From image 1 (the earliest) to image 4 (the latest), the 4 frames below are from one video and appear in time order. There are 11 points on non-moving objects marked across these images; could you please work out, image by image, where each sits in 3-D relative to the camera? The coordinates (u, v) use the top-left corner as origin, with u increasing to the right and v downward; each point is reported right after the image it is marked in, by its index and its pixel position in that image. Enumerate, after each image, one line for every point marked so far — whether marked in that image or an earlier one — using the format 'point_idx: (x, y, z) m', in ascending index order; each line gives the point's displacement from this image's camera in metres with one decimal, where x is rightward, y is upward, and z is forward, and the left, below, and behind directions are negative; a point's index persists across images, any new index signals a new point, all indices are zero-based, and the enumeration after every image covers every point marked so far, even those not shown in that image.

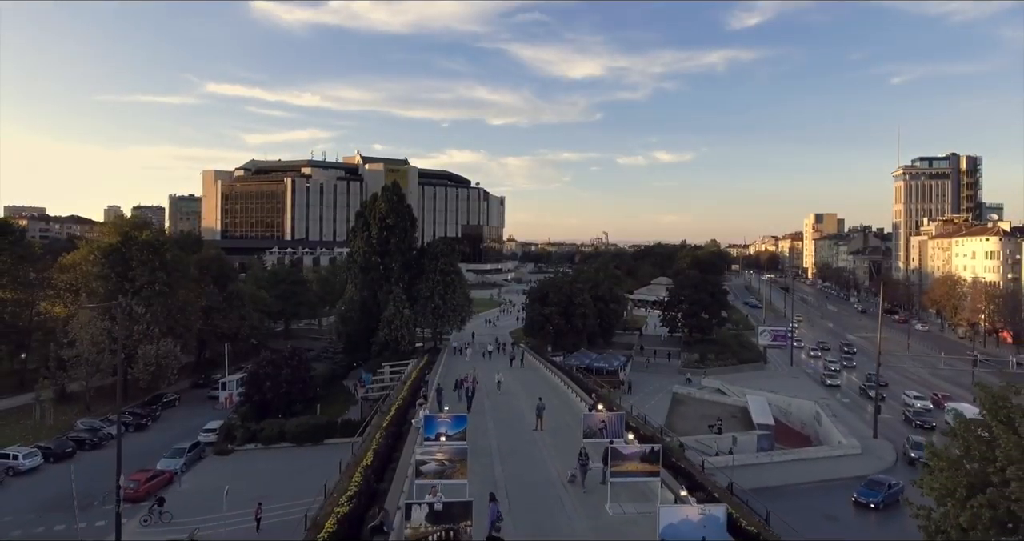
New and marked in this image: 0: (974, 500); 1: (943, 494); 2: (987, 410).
0: (+8.4, -4.2, +10.9) m
1: (+8.3, -4.4, +11.5) m
2: (+9.2, -2.7, +11.8) m
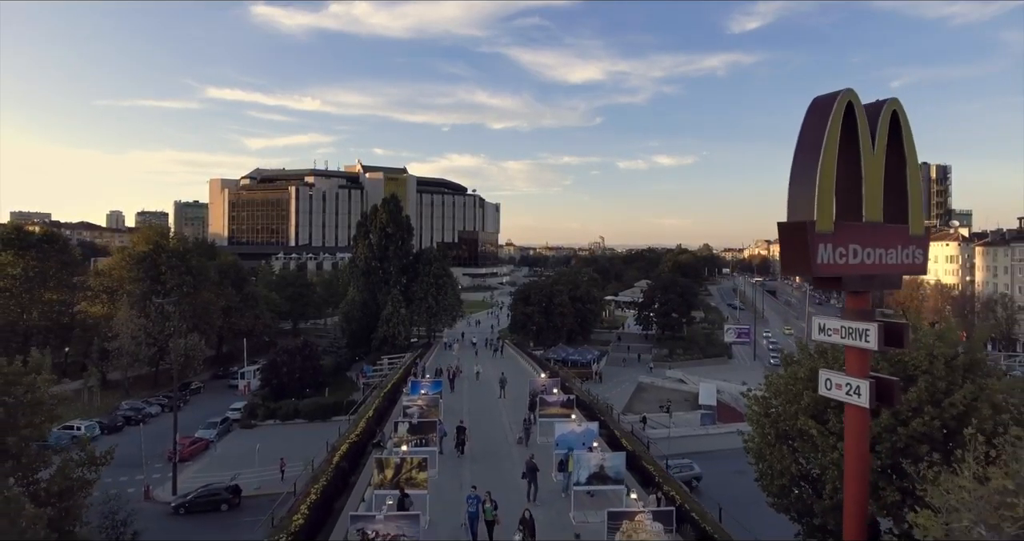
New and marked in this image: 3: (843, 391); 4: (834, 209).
0: (+7.0, -4.3, +16.8) m
1: (+6.9, -4.4, +17.4) m
2: (+7.9, -2.8, +17.8) m
3: (+6.3, -2.2, +11.6) m
4: (+5.7, +1.1, +10.9) m
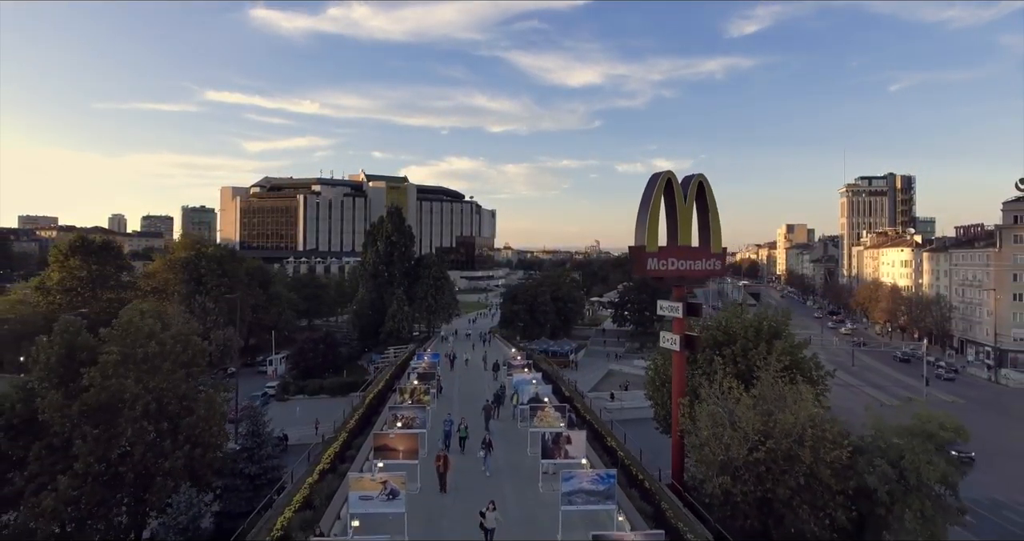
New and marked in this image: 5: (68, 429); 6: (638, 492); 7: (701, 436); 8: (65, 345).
0: (+6.0, -4.5, +25.4) m
1: (+5.8, -4.6, +26.0) m
2: (+6.8, -2.9, +26.3) m
3: (+5.2, -2.3, +20.1) m
4: (+4.6, +1.0, +19.5) m
5: (-12.2, -4.3, +16.9) m
6: (+3.2, -5.7, +15.7) m
7: (+5.2, -4.5, +16.8) m
8: (-13.3, -2.2, +18.3) m
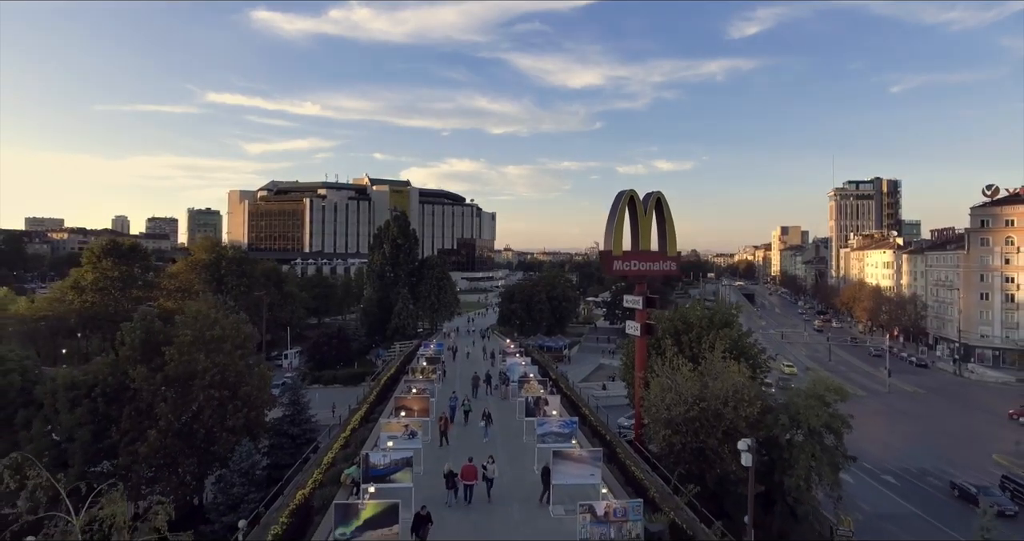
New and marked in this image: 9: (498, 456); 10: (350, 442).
0: (+5.6, -4.5, +29.9) m
1: (+5.5, -4.6, +30.5) m
2: (+6.5, -3.0, +30.8) m
3: (+4.9, -2.3, +24.6) m
4: (+4.3, +1.0, +24.0) m
5: (-12.6, -4.3, +21.4) m
6: (+2.9, -5.7, +20.2) m
7: (+4.8, -4.5, +21.3) m
8: (-13.7, -2.2, +22.8) m
9: (-0.5, -5.9, +19.4) m
10: (-5.2, -5.5, +19.5) m
